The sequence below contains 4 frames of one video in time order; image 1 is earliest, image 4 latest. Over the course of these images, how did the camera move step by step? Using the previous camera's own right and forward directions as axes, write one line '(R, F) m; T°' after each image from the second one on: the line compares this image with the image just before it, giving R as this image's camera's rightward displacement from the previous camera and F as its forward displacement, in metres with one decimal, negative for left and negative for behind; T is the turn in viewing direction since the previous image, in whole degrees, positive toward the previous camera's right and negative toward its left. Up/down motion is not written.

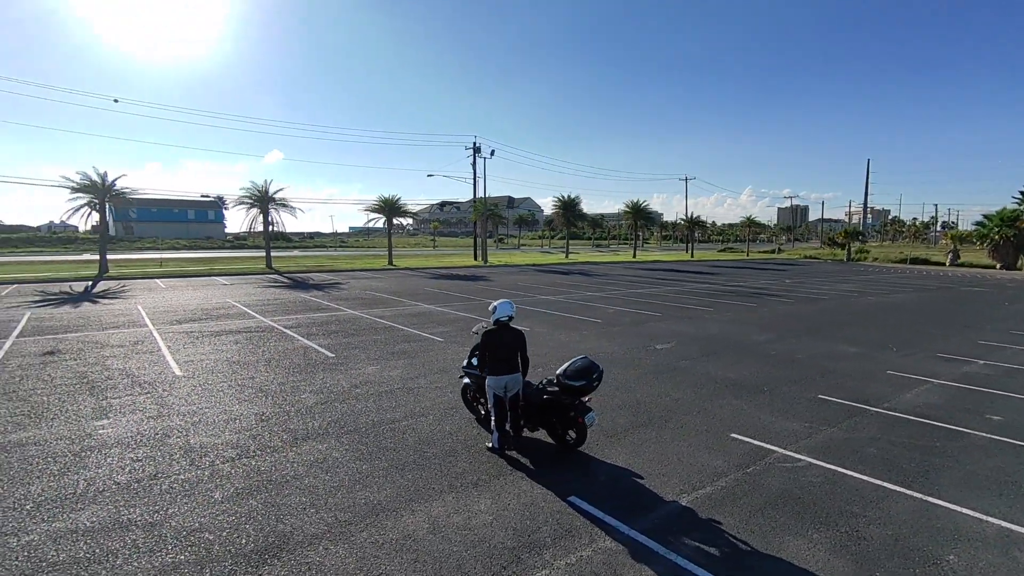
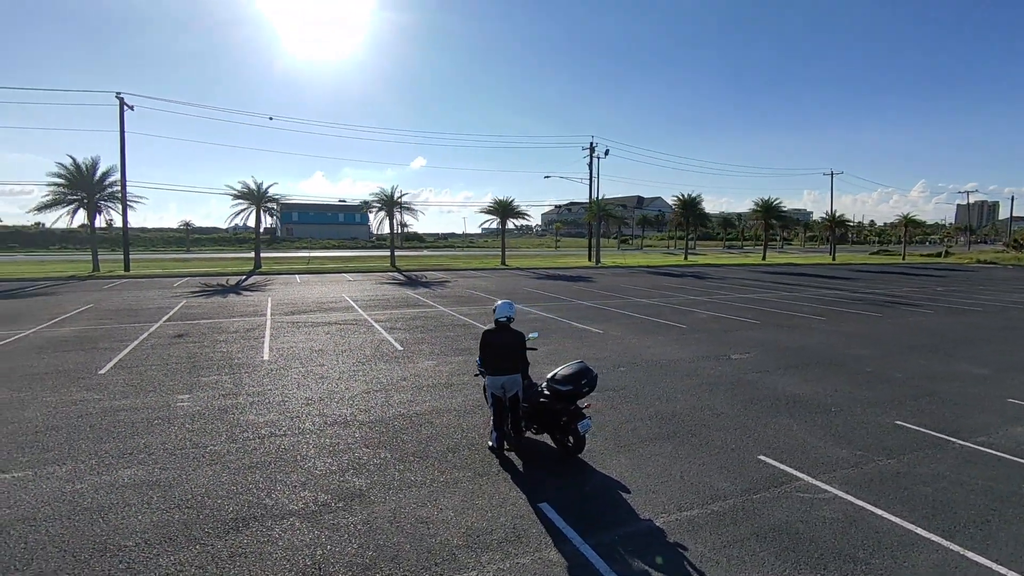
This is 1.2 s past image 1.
(+1.3, +0.2) m; -13°
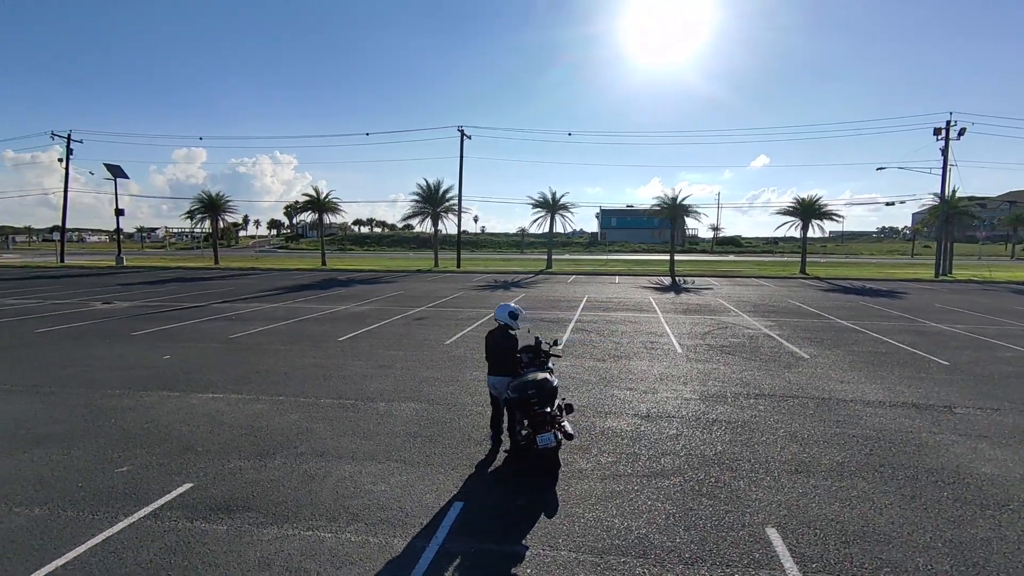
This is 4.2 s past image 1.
(+3.1, +0.9) m; -33°
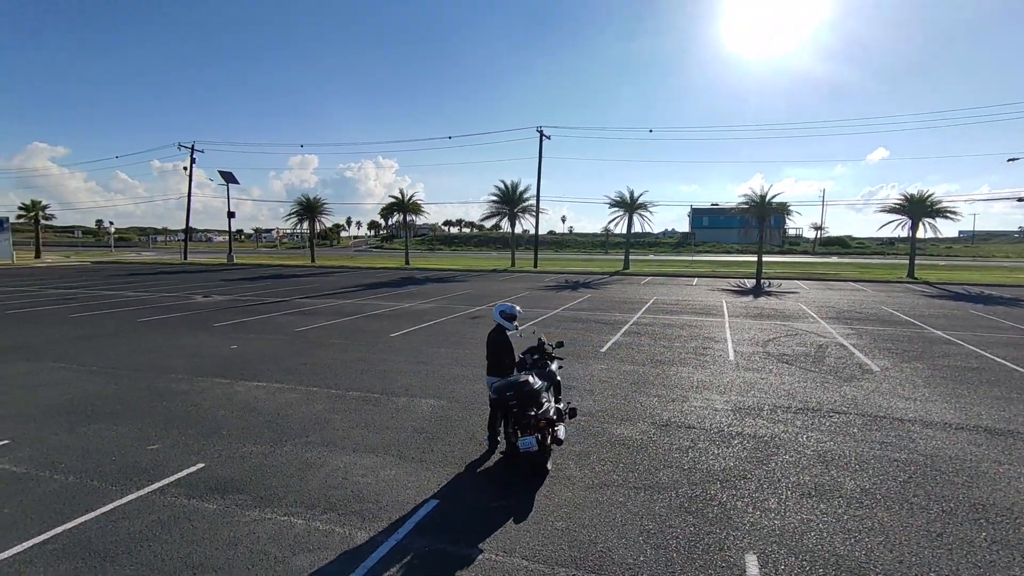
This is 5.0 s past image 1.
(+0.9, +0.1) m; -9°
